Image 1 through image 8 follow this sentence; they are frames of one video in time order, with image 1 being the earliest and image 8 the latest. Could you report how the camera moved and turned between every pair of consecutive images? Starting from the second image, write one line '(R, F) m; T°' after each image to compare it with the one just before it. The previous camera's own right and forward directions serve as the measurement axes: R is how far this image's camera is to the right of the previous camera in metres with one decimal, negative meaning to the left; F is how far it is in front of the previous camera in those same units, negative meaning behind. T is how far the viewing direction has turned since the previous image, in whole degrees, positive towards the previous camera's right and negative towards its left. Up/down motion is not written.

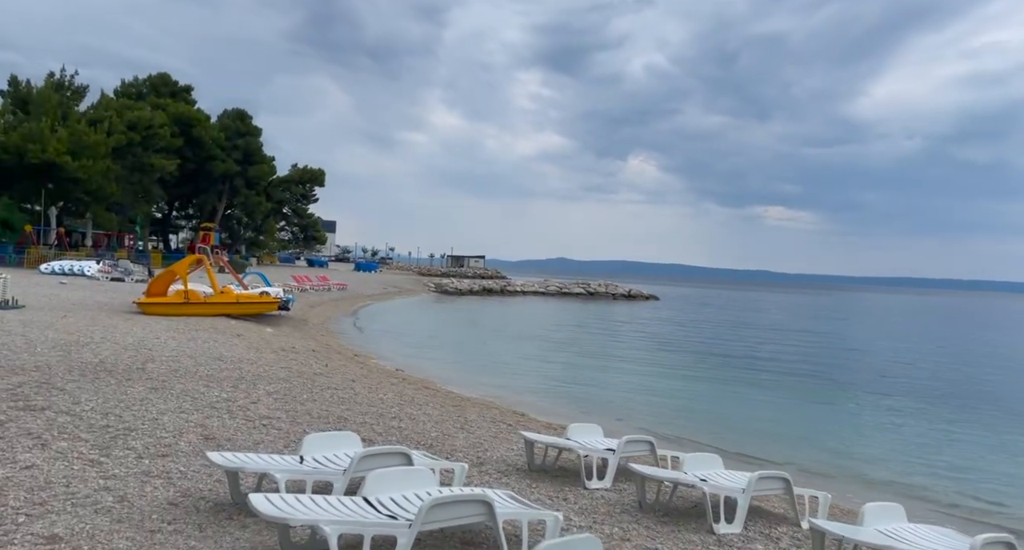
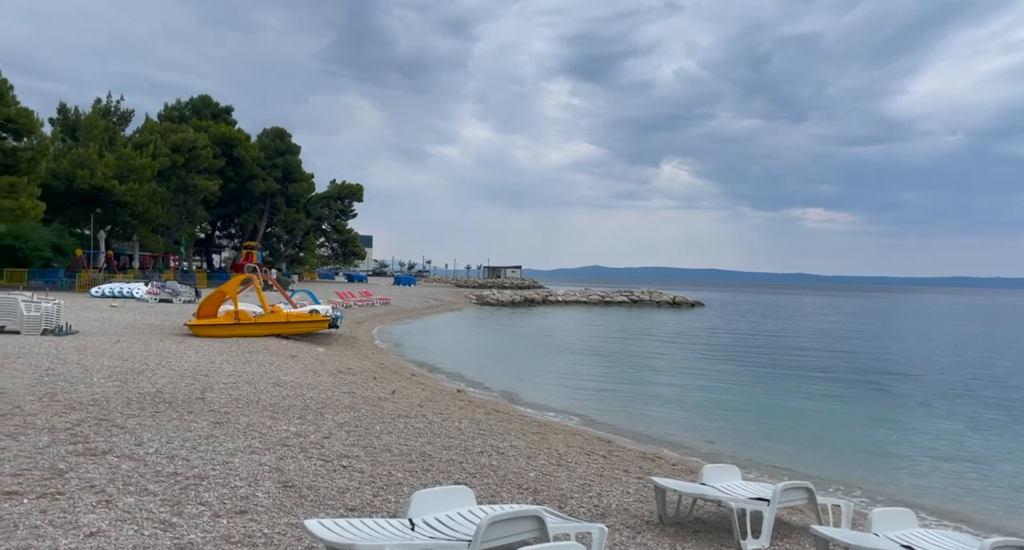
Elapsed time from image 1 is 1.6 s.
(-0.5, +0.7) m; -3°
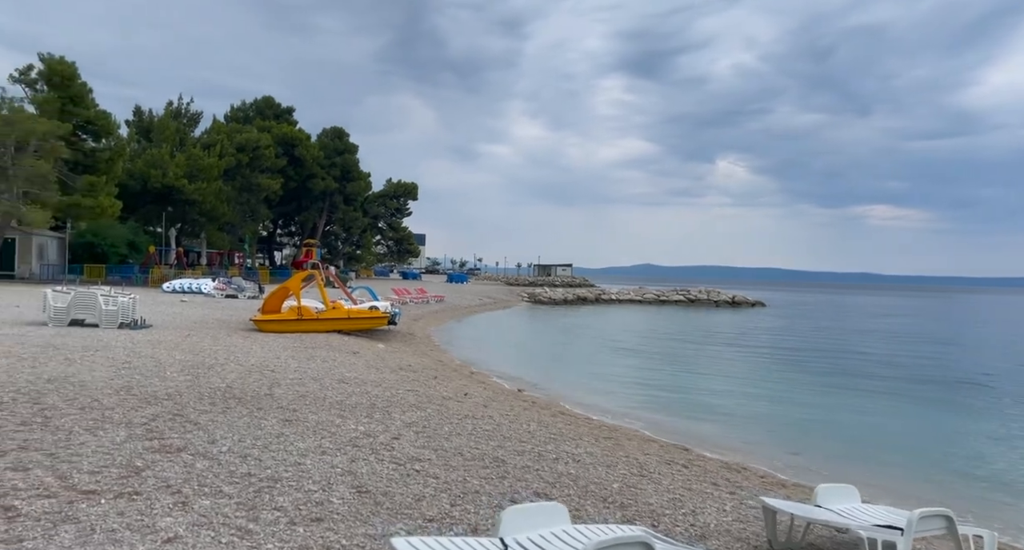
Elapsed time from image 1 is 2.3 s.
(-0.2, +0.3) m; -4°
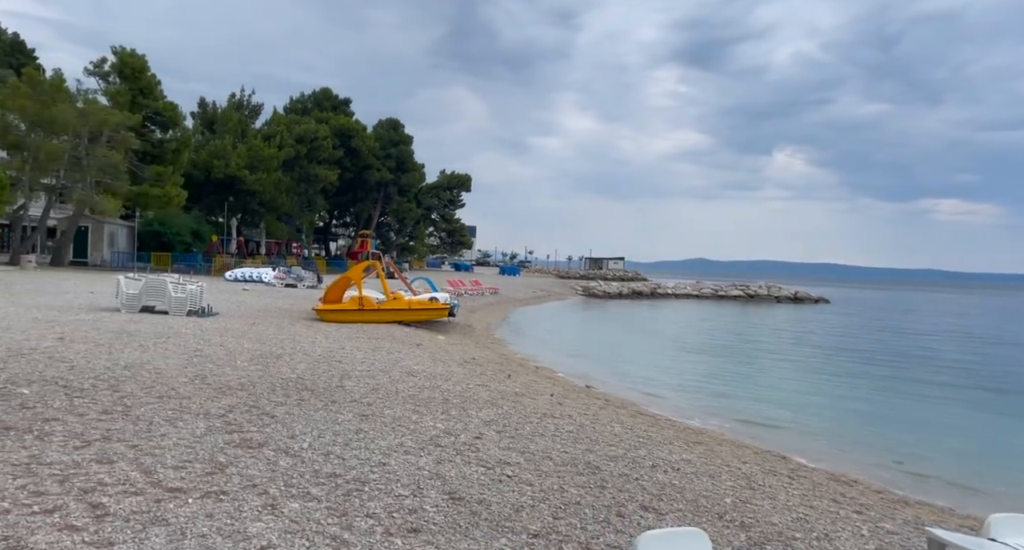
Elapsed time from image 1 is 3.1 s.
(-0.3, +0.4) m; -4°
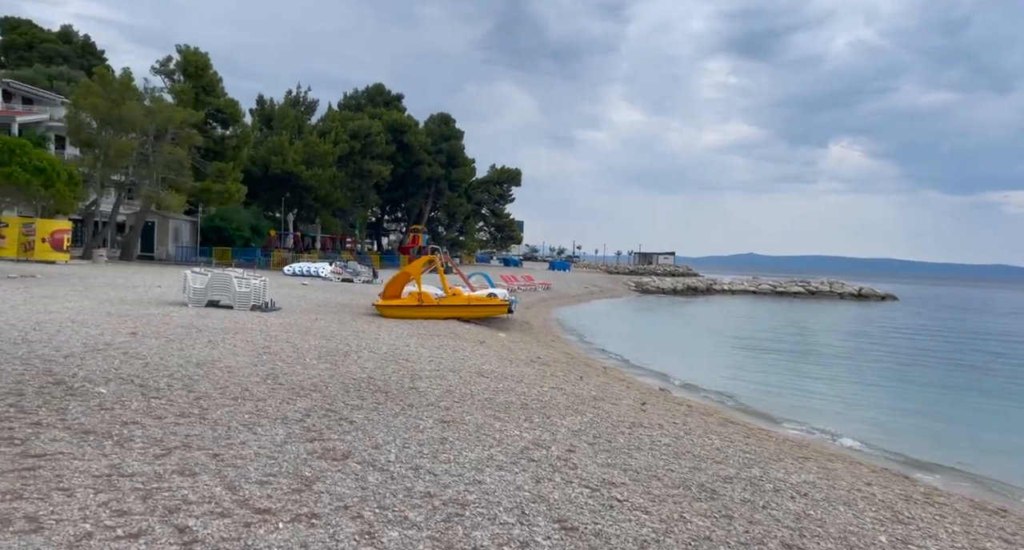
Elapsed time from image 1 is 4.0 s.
(-0.4, +0.5) m; -4°
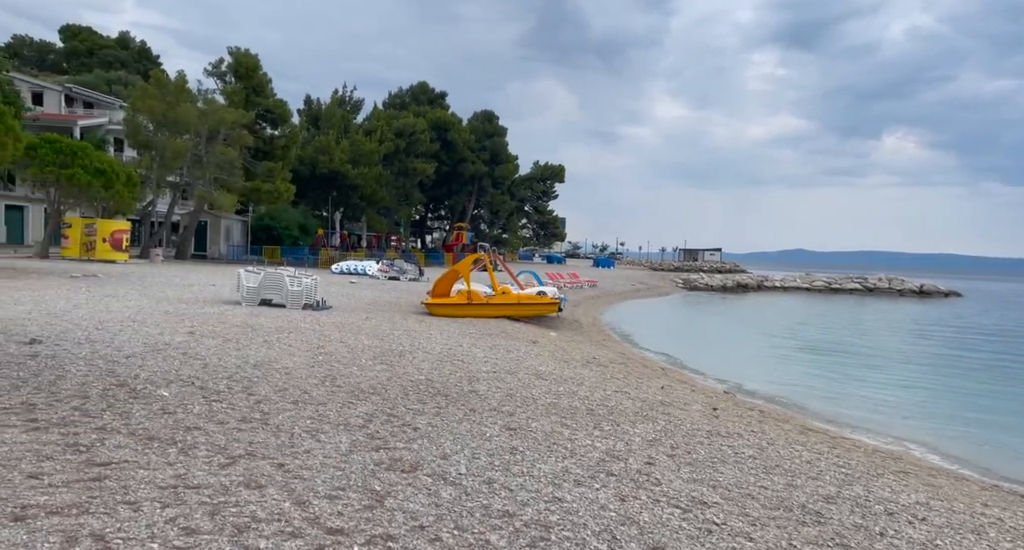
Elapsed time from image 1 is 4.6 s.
(-0.3, +0.4) m; -3°
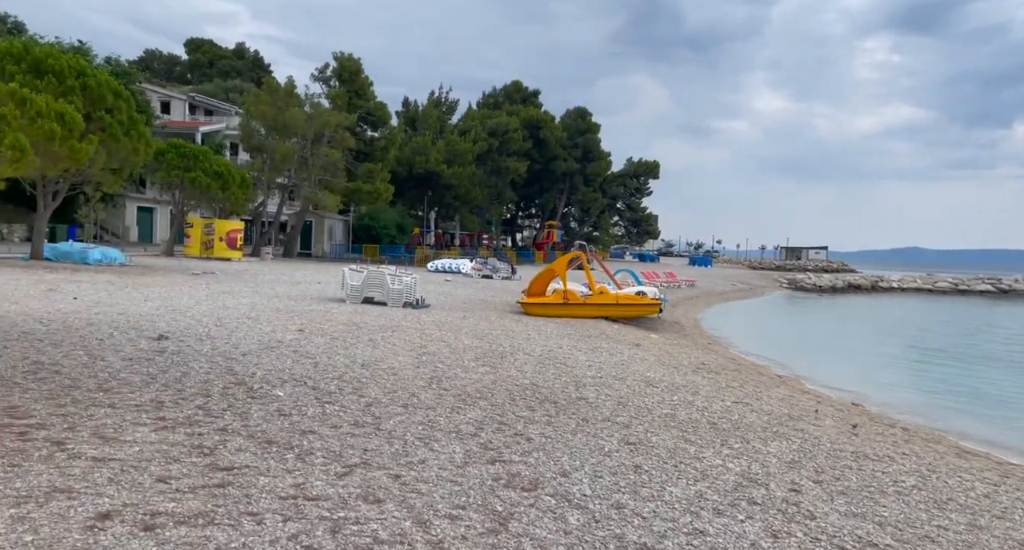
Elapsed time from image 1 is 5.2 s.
(-0.3, +0.4) m; -7°
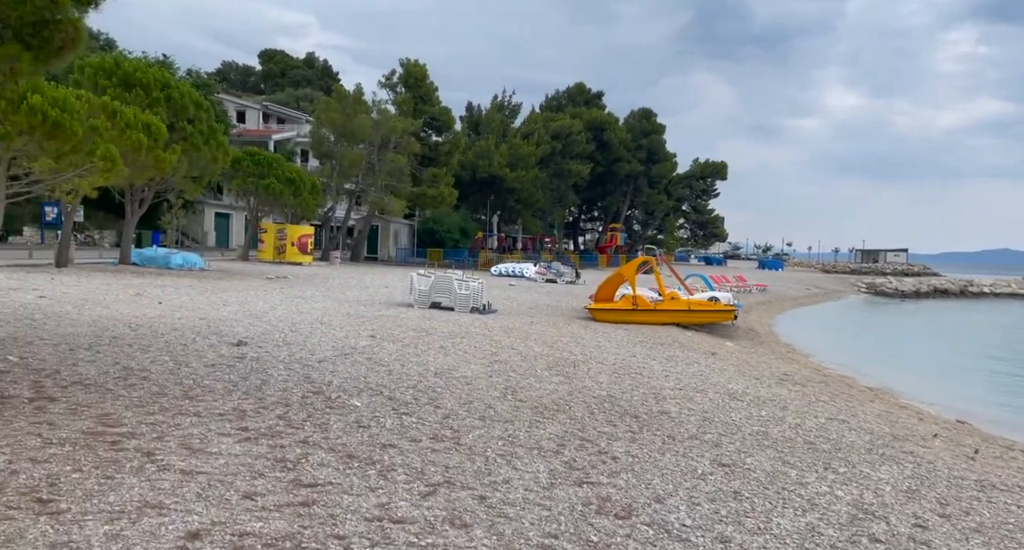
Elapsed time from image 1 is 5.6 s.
(-0.2, +0.3) m; -5°
